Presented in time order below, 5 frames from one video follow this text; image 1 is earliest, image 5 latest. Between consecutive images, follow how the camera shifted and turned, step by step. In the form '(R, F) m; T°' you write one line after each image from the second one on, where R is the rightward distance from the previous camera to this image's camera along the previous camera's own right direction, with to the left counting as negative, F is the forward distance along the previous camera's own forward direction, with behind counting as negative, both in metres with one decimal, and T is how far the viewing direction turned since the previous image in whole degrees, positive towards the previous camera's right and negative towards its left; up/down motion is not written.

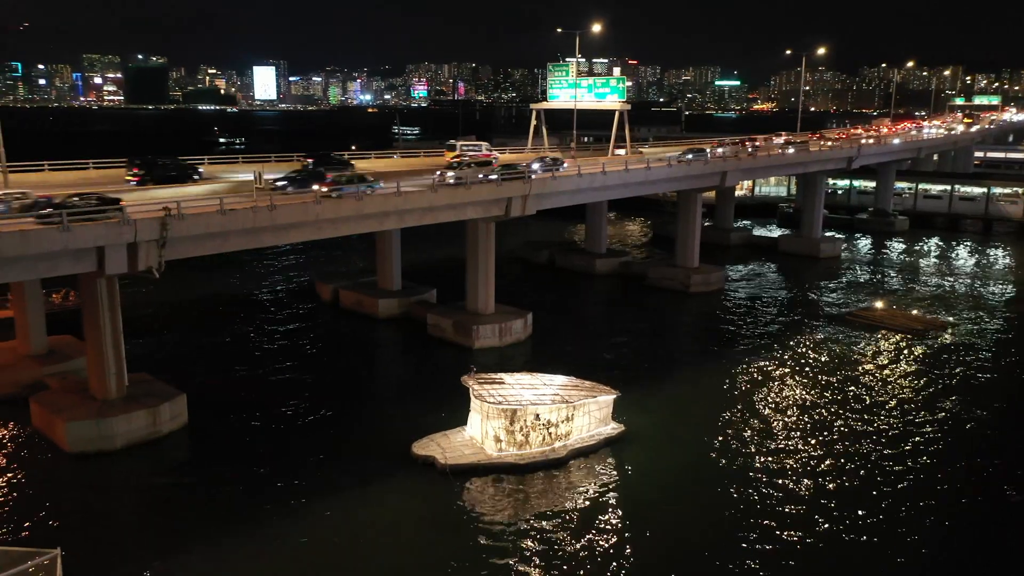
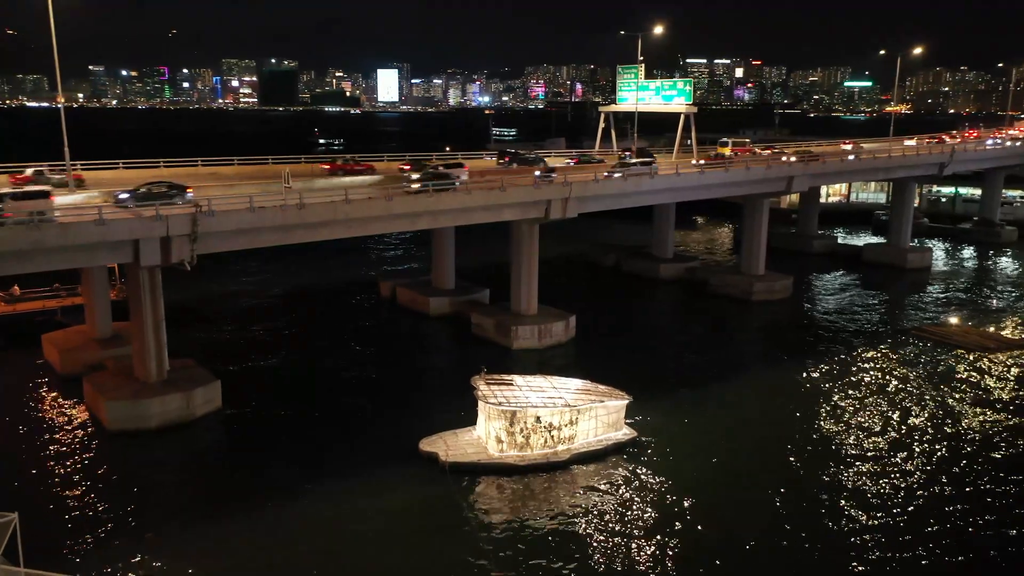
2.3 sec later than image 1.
(+2.8, 0.0) m; -7°
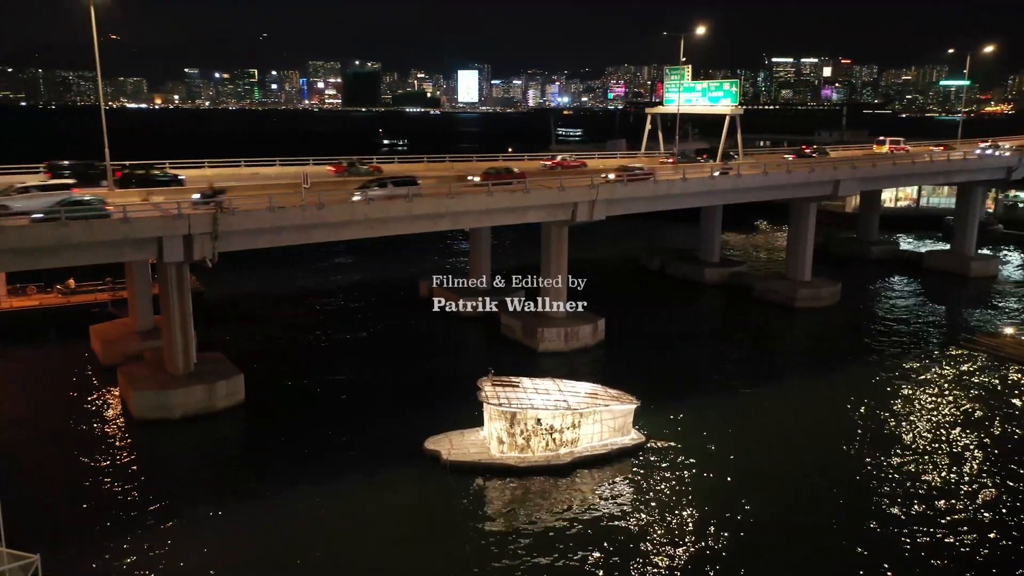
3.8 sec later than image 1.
(+1.9, 0.0) m; -5°
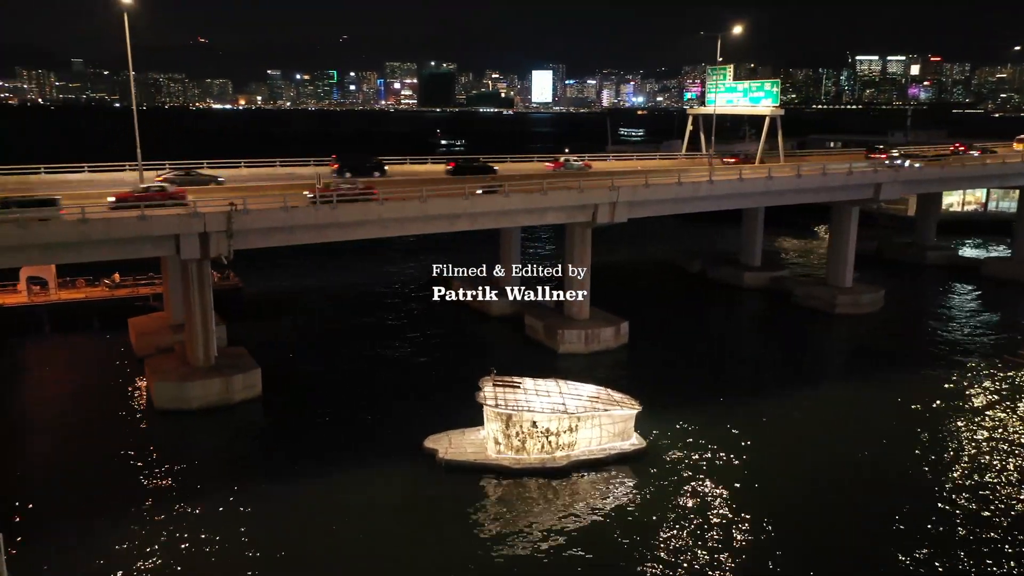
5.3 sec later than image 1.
(+1.9, 0.0) m; -5°
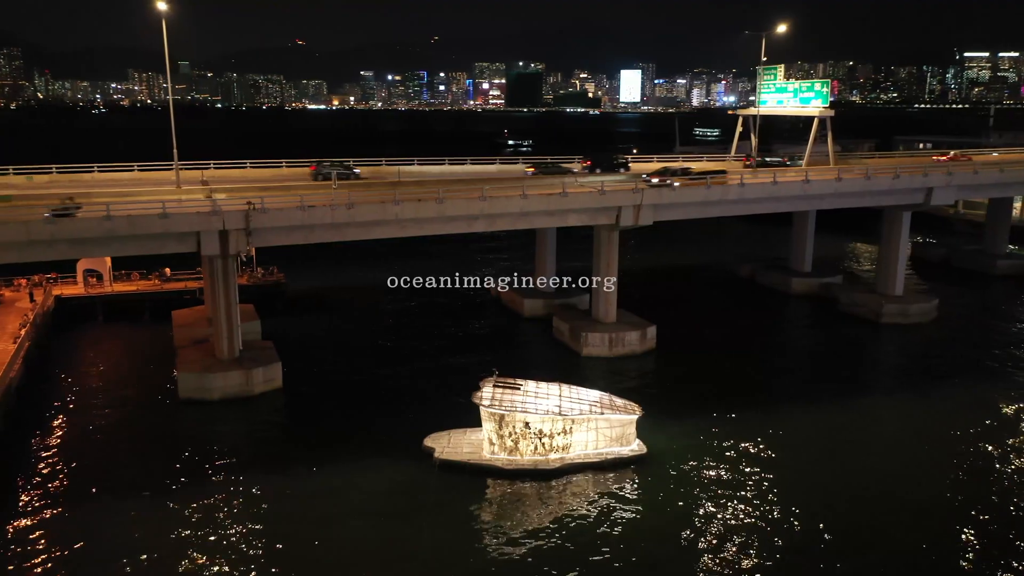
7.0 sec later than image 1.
(+2.3, 0.0) m; -5°
